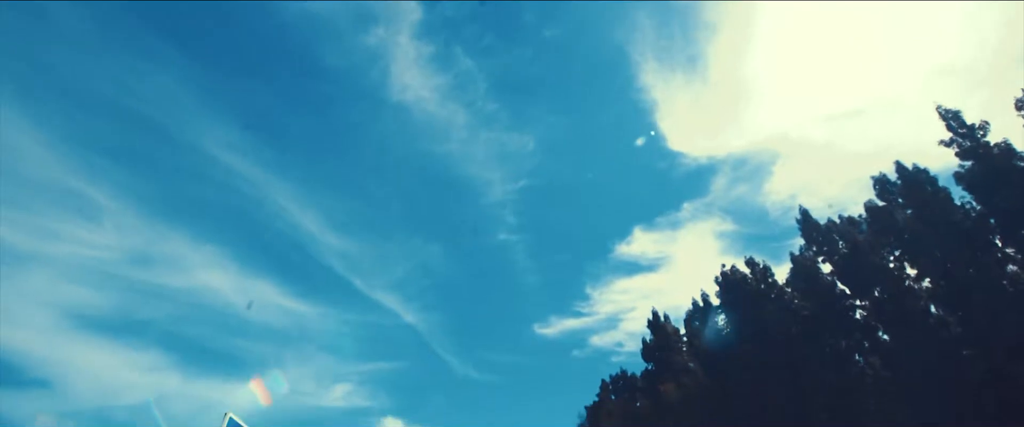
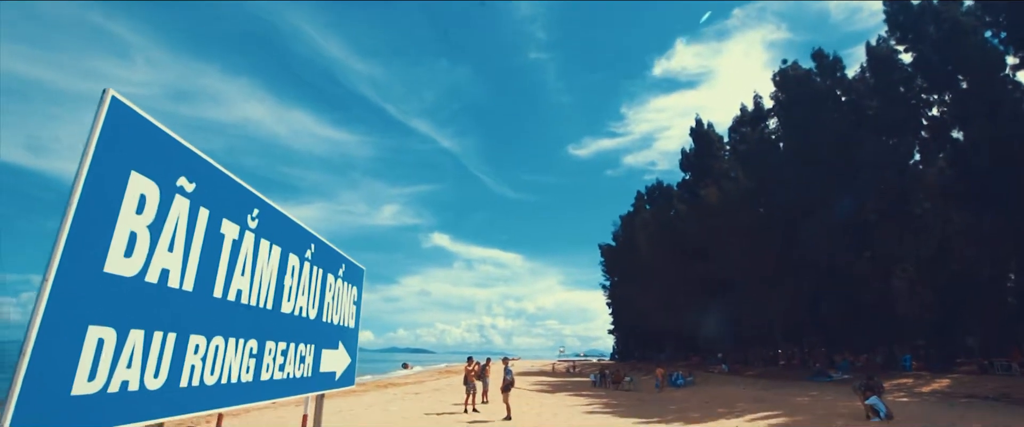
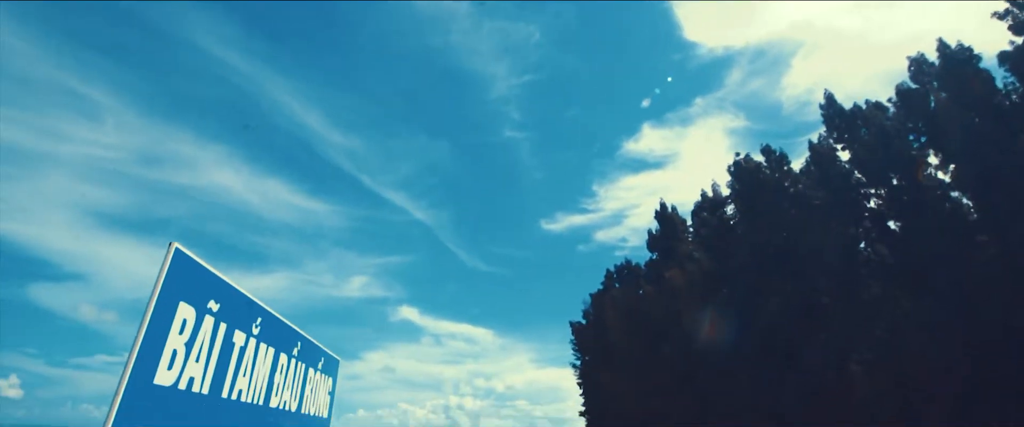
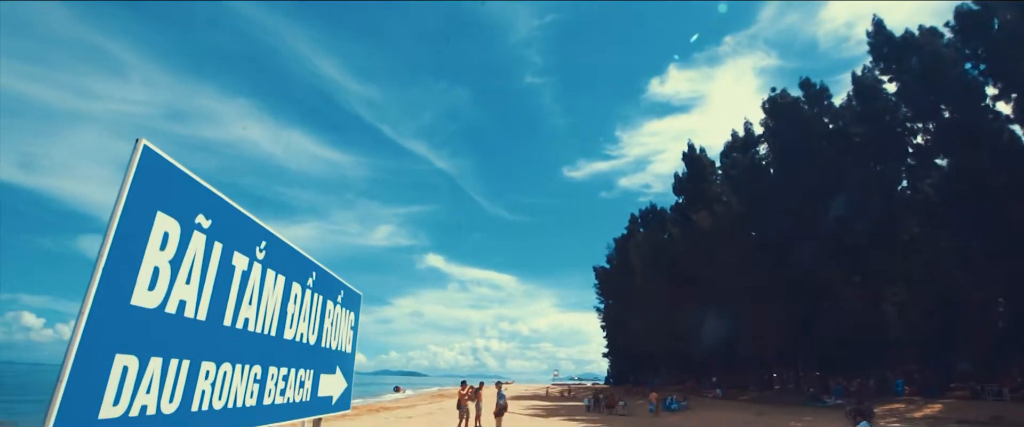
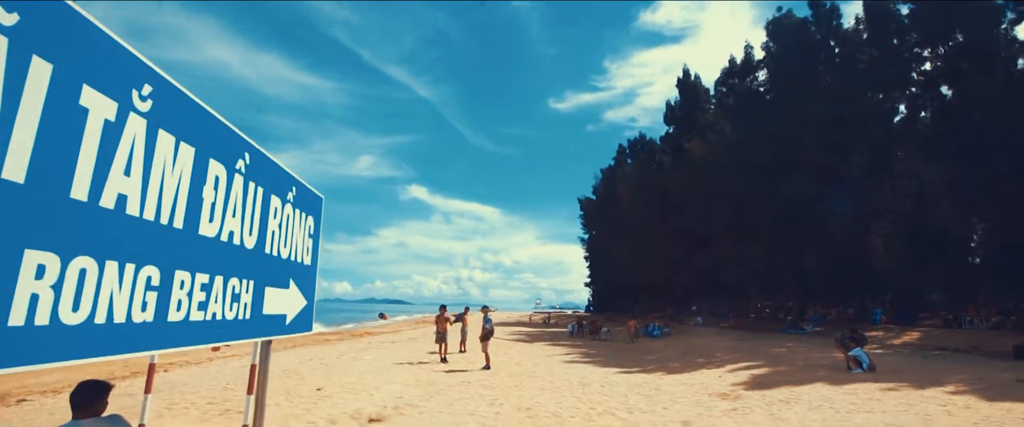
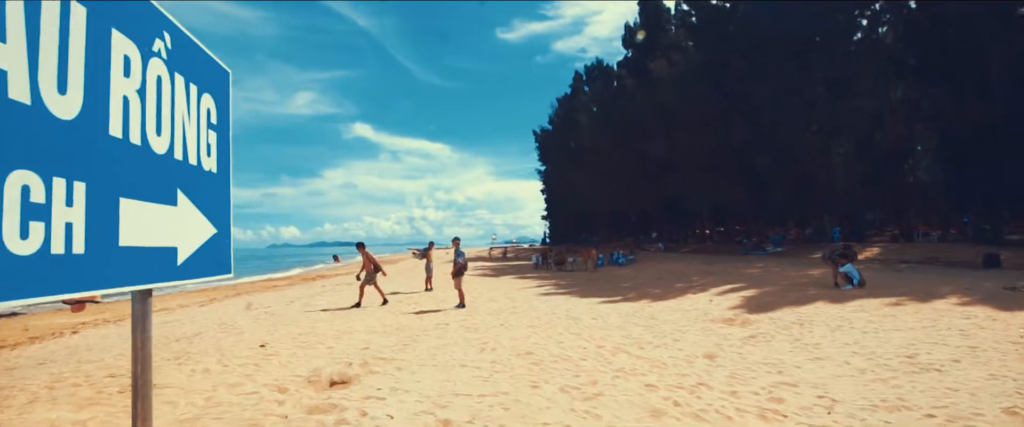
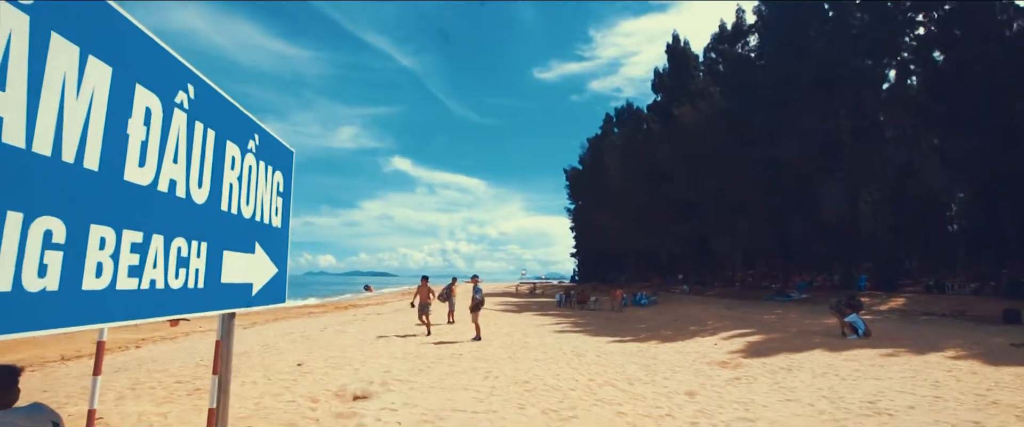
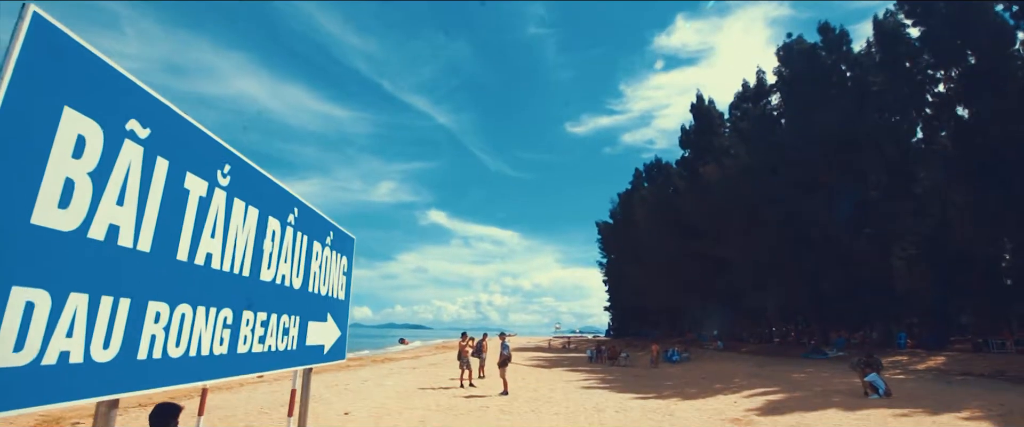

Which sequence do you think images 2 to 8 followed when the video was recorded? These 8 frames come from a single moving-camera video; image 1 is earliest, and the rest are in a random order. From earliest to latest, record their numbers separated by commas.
3, 4, 2, 8, 5, 7, 6
